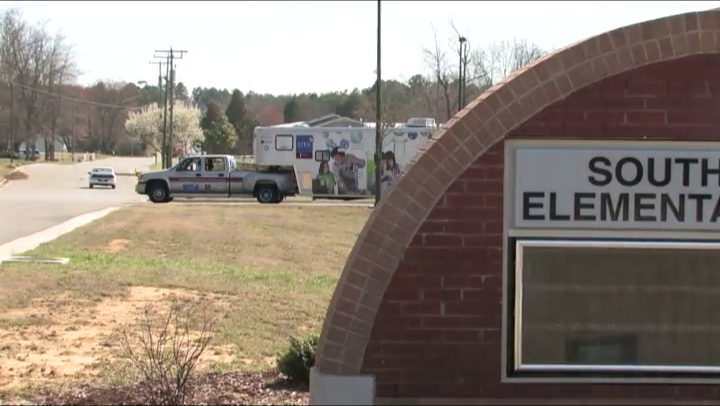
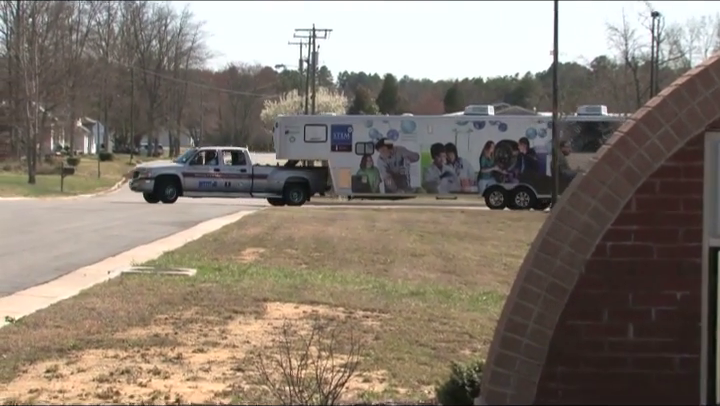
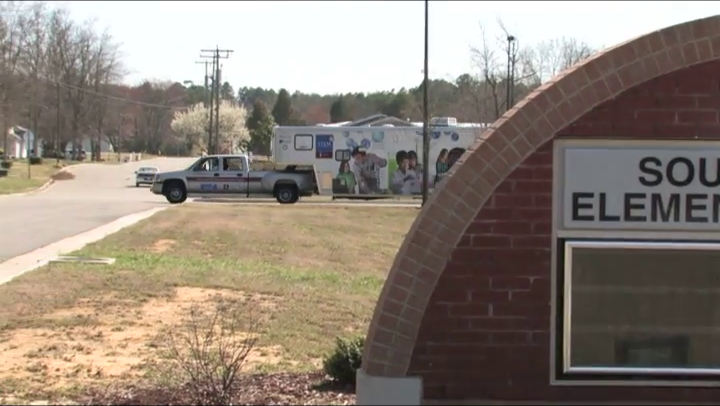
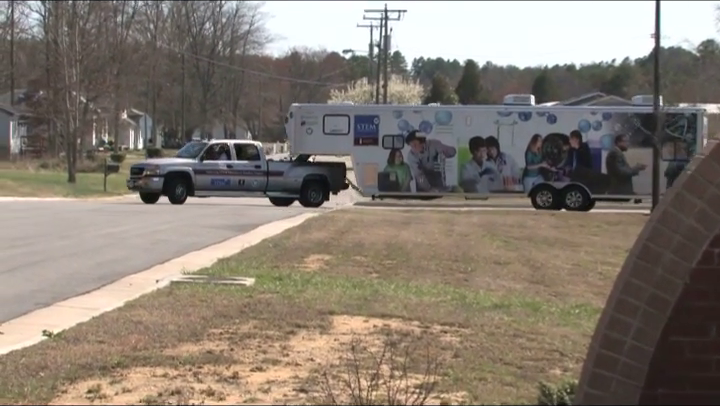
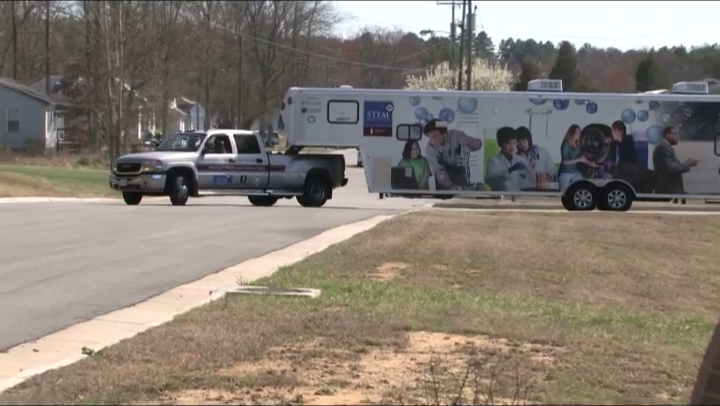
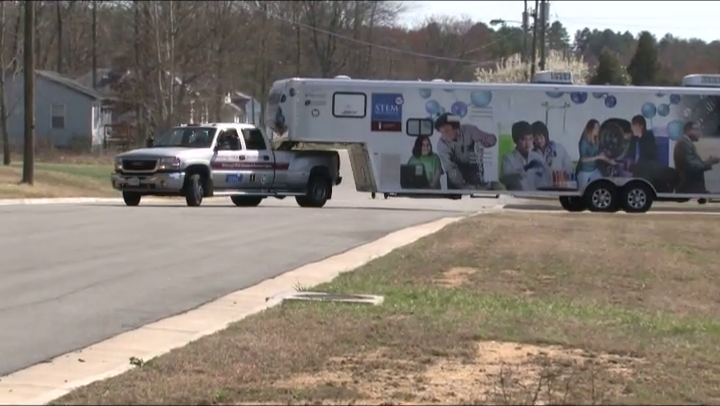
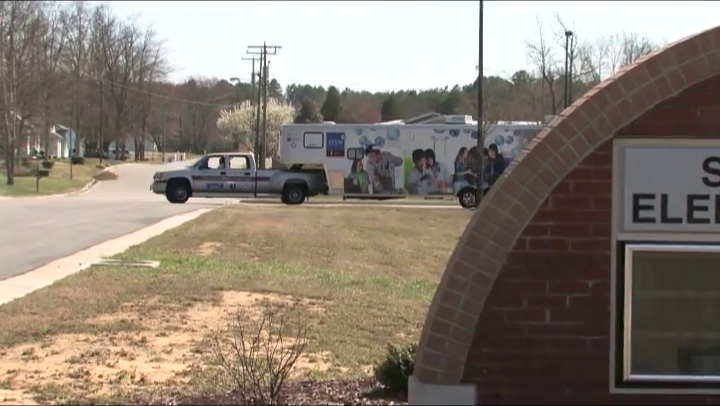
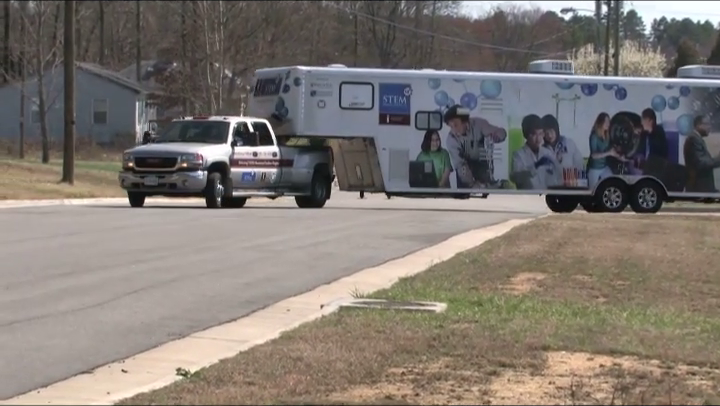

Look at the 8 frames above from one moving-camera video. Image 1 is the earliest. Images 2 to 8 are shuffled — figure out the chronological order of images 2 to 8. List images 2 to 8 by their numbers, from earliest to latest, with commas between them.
3, 7, 2, 4, 5, 6, 8
